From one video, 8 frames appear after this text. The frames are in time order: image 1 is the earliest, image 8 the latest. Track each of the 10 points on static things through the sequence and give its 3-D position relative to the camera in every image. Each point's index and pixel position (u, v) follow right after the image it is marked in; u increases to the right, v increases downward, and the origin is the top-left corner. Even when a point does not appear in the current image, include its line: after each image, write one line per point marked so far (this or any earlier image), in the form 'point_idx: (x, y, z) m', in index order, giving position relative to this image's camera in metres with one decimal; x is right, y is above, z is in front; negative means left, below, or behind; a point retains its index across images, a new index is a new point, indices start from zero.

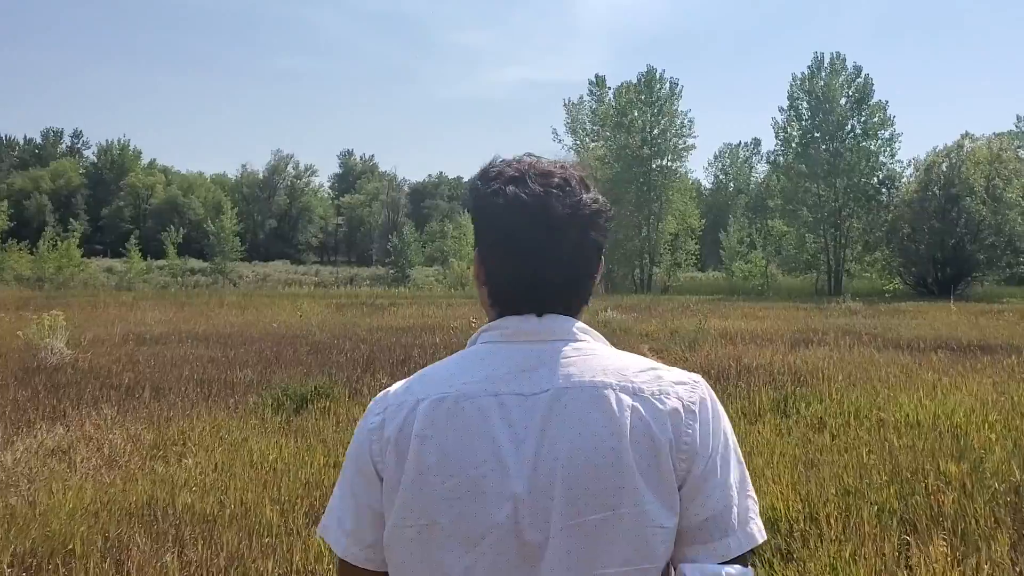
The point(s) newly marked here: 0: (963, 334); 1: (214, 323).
0: (+8.1, -0.8, +17.0) m
1: (-5.9, -0.7, +18.9) m
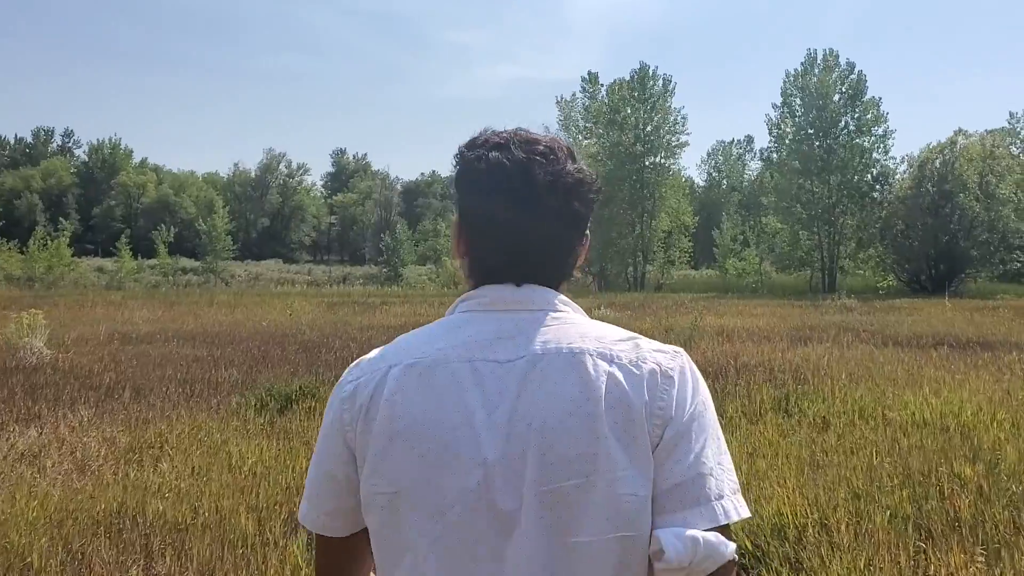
0: (+8.0, -0.8, +16.8) m
1: (-6.1, -0.7, +18.6) m
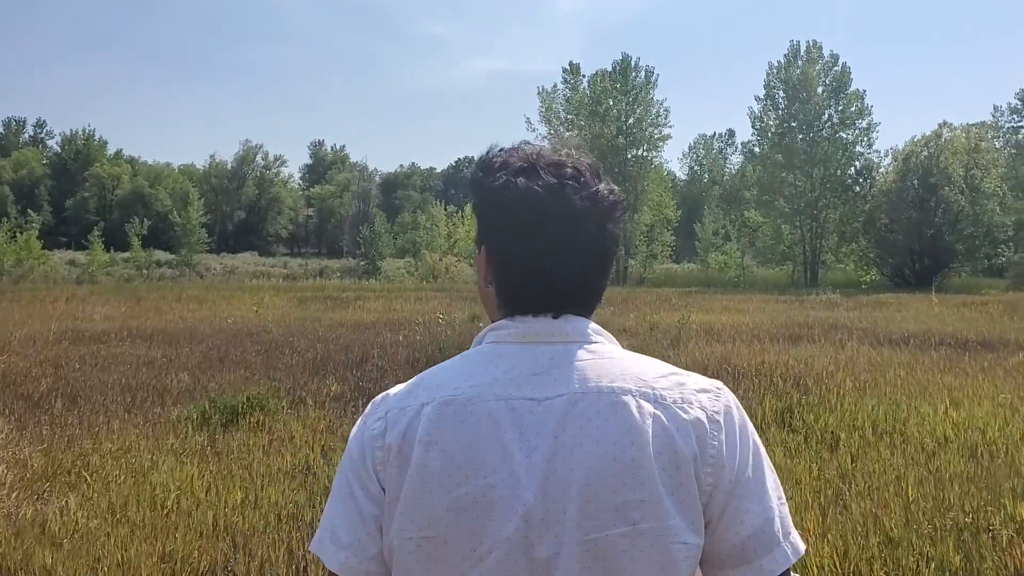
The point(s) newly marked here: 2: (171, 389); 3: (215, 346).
0: (+7.6, -0.7, +16.3) m
1: (-6.5, -0.6, +17.8) m
2: (-2.8, -0.8, +7.8) m
3: (-3.8, -0.7, +12.1) m
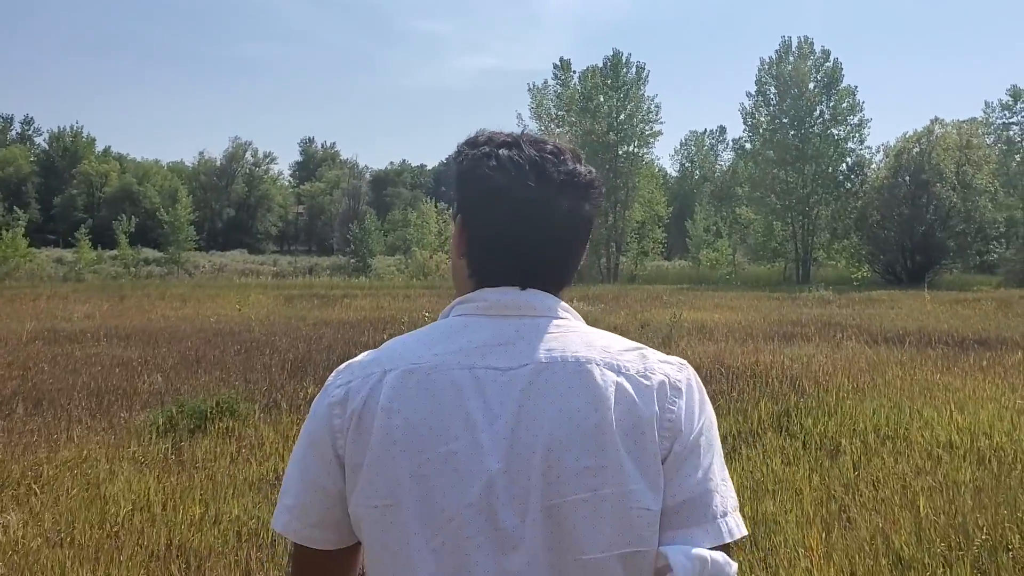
0: (+7.4, -0.6, +16.0) m
1: (-6.7, -0.6, +17.4) m
2: (-3.0, -0.8, +7.5) m
3: (-4.0, -0.7, +11.8) m
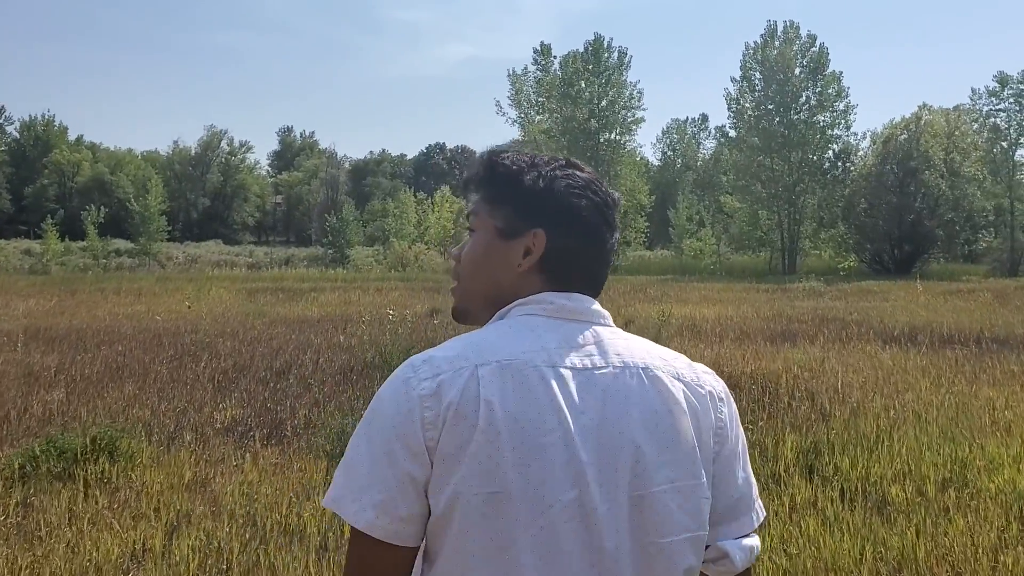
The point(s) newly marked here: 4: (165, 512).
0: (+7.0, -0.5, +14.9) m
1: (-7.1, -0.5, +16.0) m
2: (-3.2, -0.8, +6.2) m
3: (-4.3, -0.7, +10.5) m
4: (-1.5, -0.9, +4.0) m
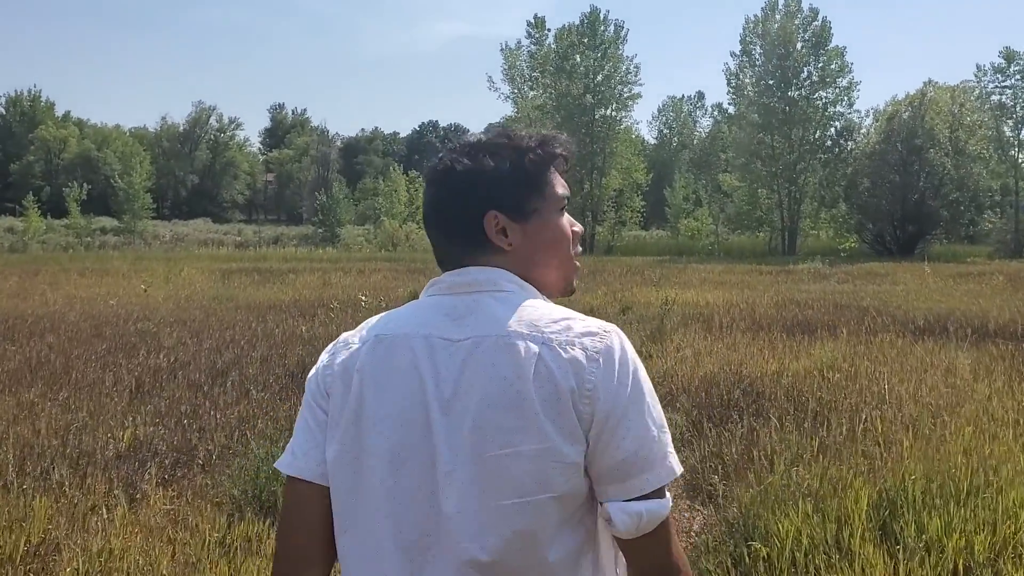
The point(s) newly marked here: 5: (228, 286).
0: (+6.8, -0.3, +13.8) m
1: (-7.3, -0.2, +14.8) m
2: (-3.3, -0.8, +5.0) m
3: (-4.5, -0.5, +9.3) m
4: (-1.6, -0.9, +2.8) m
5: (-5.3, 0.0, +17.4) m
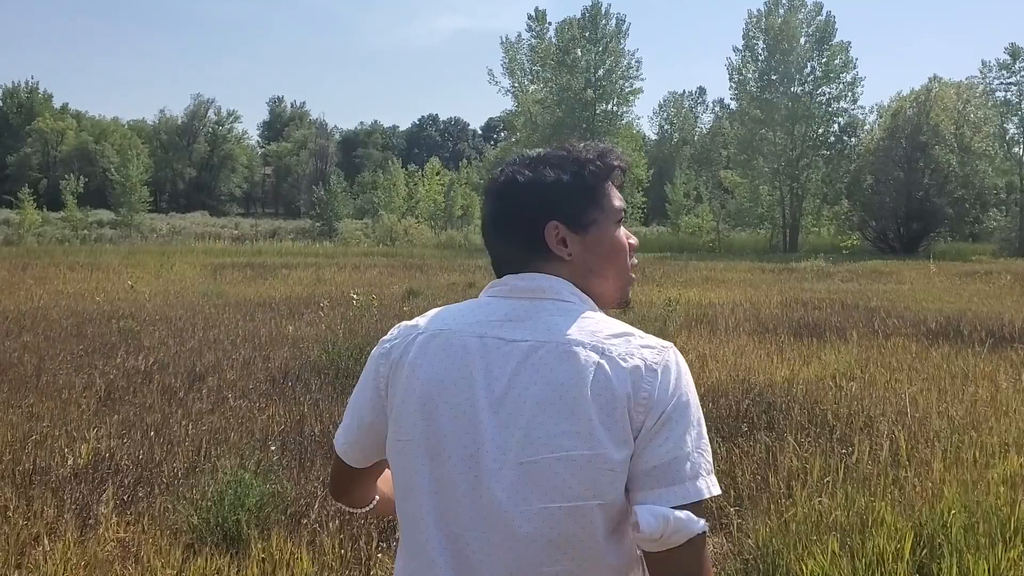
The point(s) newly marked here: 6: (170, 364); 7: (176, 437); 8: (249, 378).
0: (+6.8, -0.3, +13.4) m
1: (-7.4, -0.1, +14.4) m
2: (-3.4, -0.8, +4.6) m
3: (-4.5, -0.5, +8.9) m
4: (-1.6, -1.0, +2.4) m
5: (-5.3, +0.1, +17.0) m
6: (-2.7, -0.6, +7.4) m
7: (-1.7, -0.8, +4.8) m
8: (-1.8, -0.6, +6.6) m
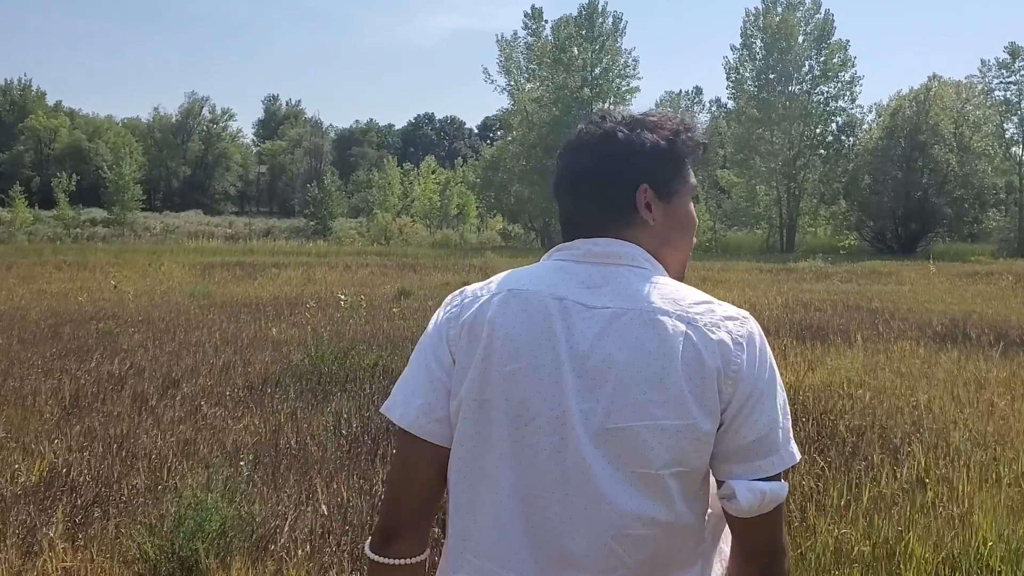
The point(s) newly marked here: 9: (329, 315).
0: (+6.7, -0.3, +13.1) m
1: (-7.5, -0.1, +14.0) m
2: (-3.4, -0.8, +4.3) m
3: (-4.6, -0.5, +8.5) m
4: (-1.6, -1.0, +2.0) m
5: (-5.4, +0.1, +16.7) m
6: (-2.7, -0.6, +7.0) m
7: (-1.7, -0.8, +4.4) m
8: (-1.8, -0.6, +6.2) m
9: (-2.1, -0.3, +10.3) m
